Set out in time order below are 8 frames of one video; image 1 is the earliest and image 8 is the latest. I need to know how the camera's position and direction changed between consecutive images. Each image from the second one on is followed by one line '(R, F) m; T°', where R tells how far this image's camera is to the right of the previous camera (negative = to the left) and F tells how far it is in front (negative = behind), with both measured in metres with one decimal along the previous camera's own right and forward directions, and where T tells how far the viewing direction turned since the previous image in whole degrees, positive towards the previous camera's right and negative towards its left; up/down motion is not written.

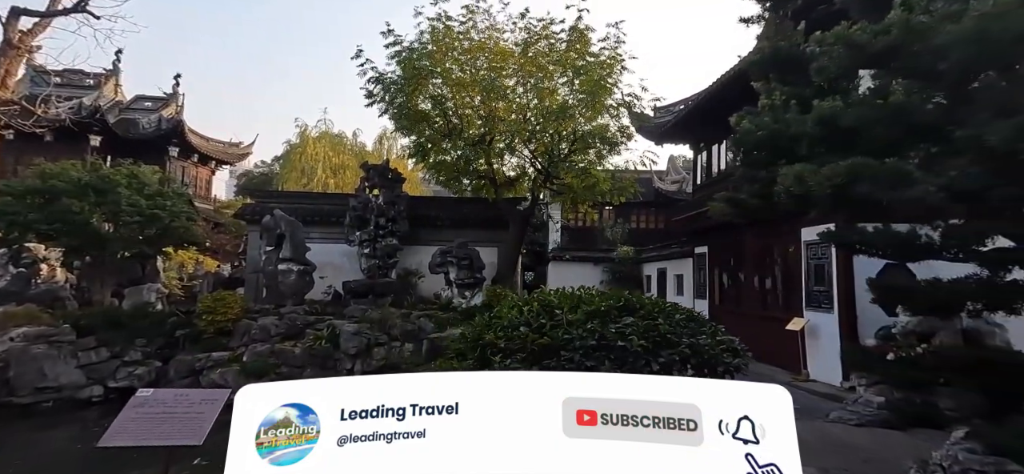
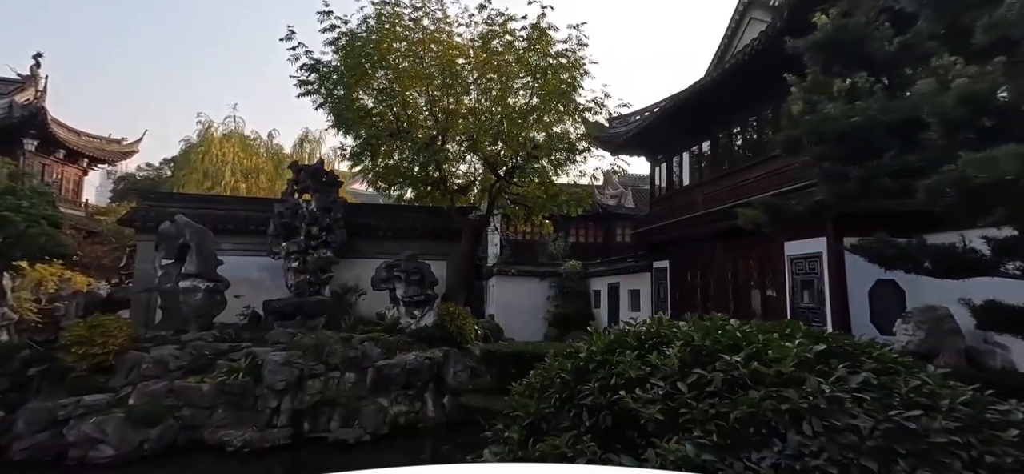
(-0.7, +1.0) m; +9°
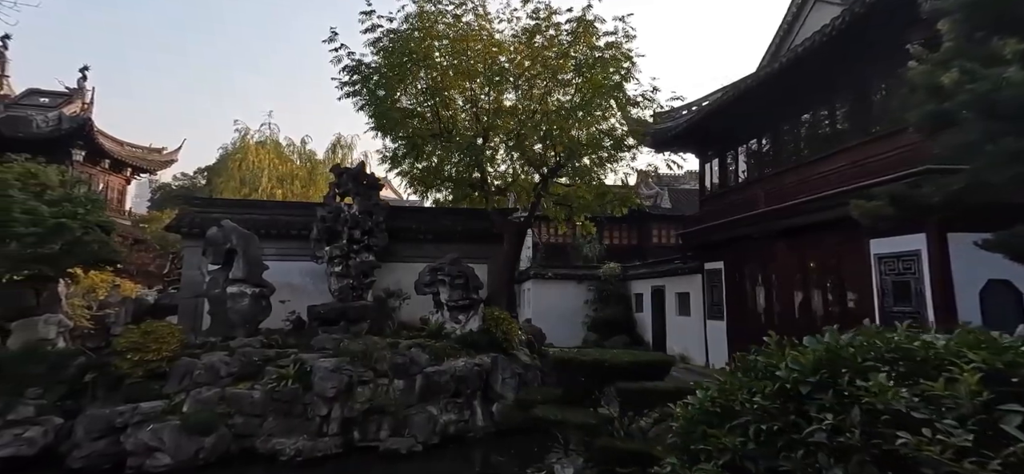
(-0.4, +0.2) m; -2°
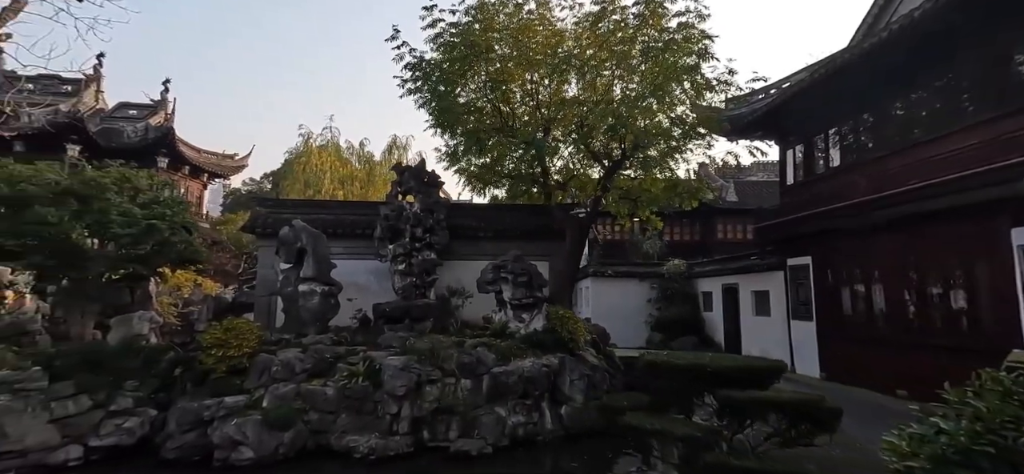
(-0.2, +0.1) m; -6°
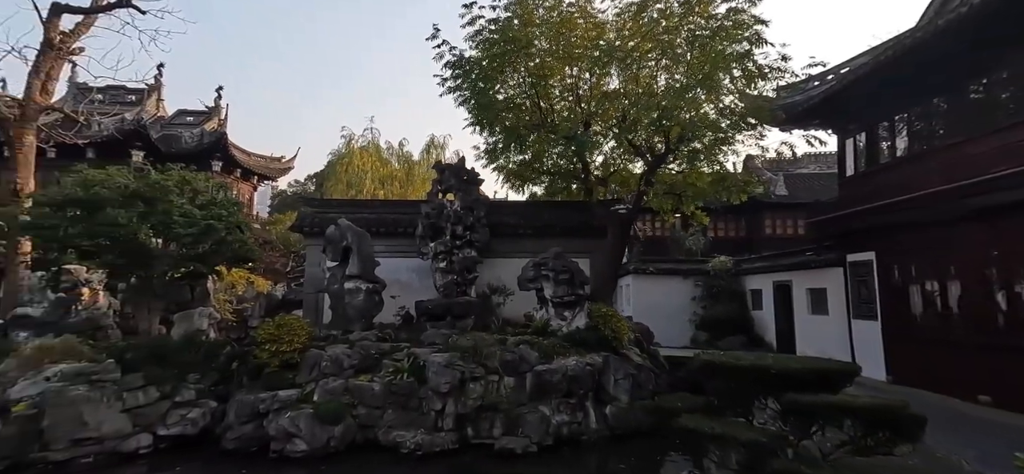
(-0.1, 0.0) m; -4°
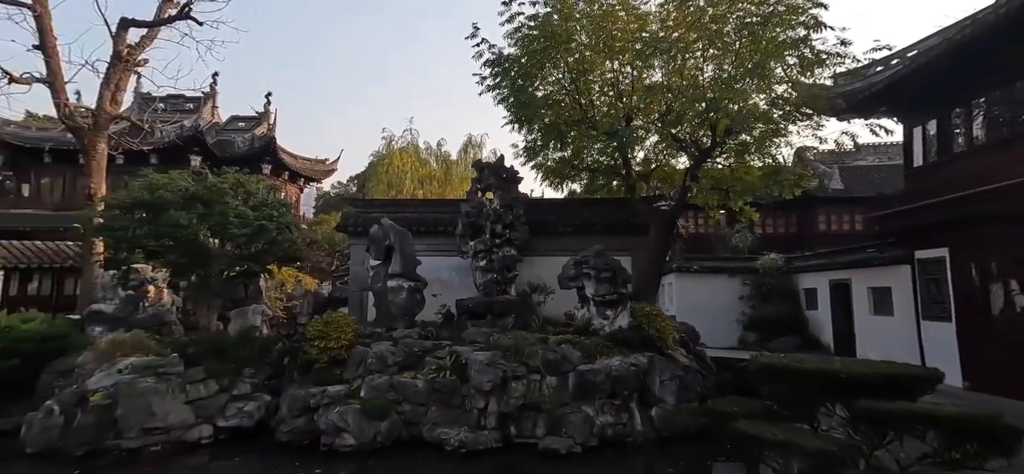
(-0.1, 0.0) m; -4°
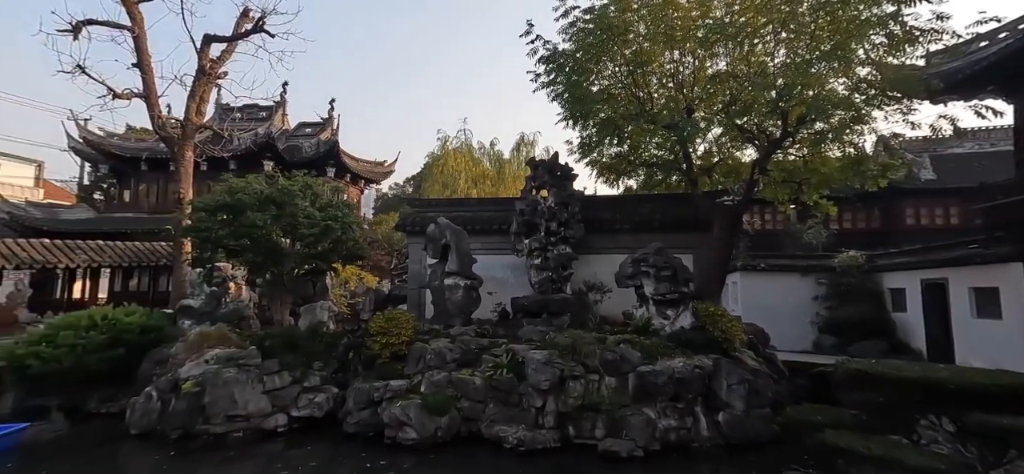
(-0.1, +0.1) m; -6°
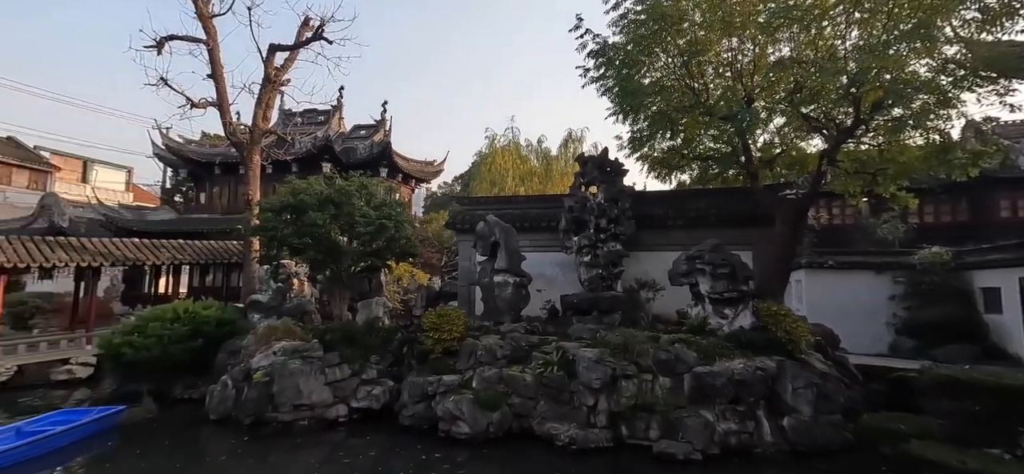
(-0.1, +0.1) m; -5°
